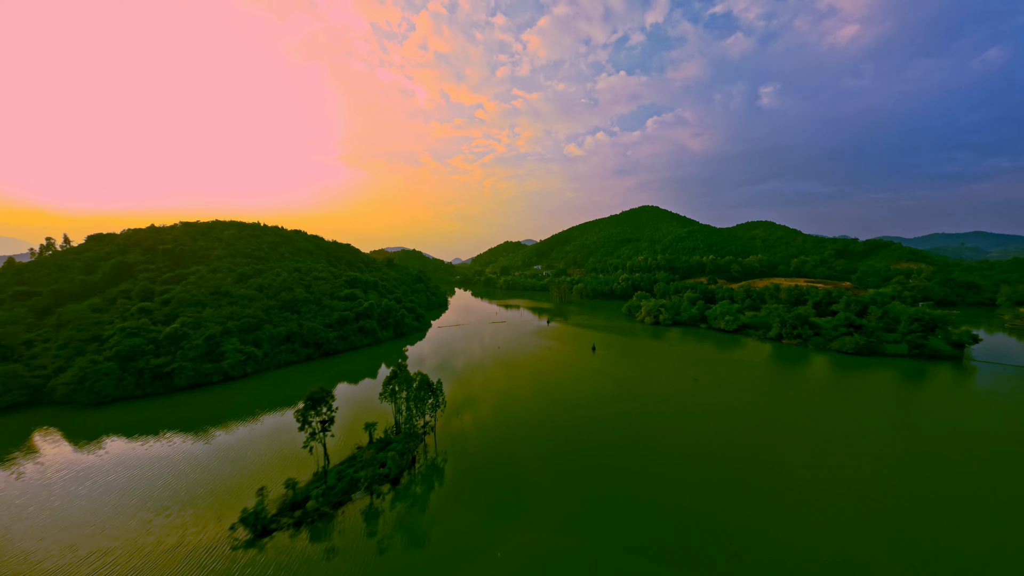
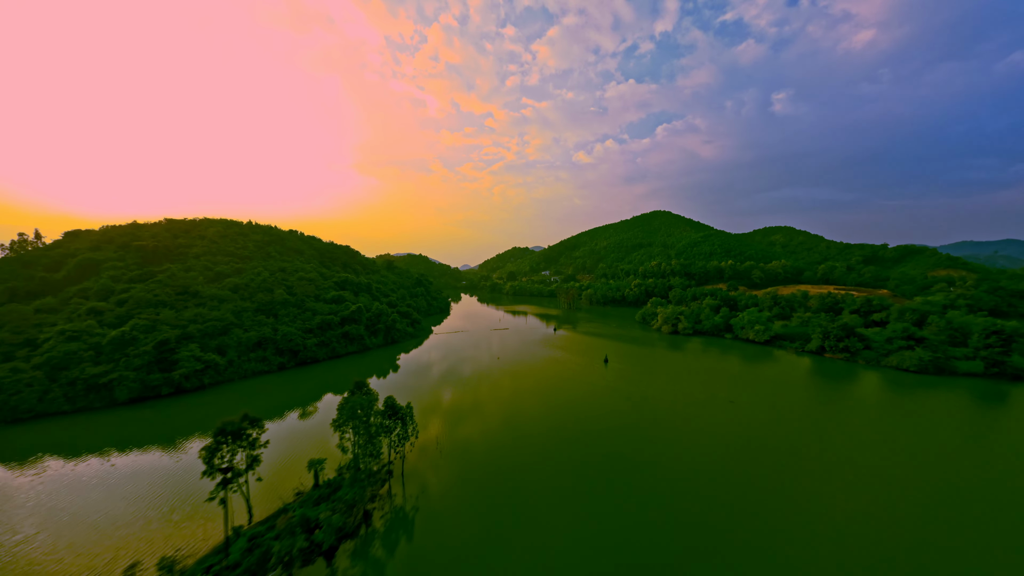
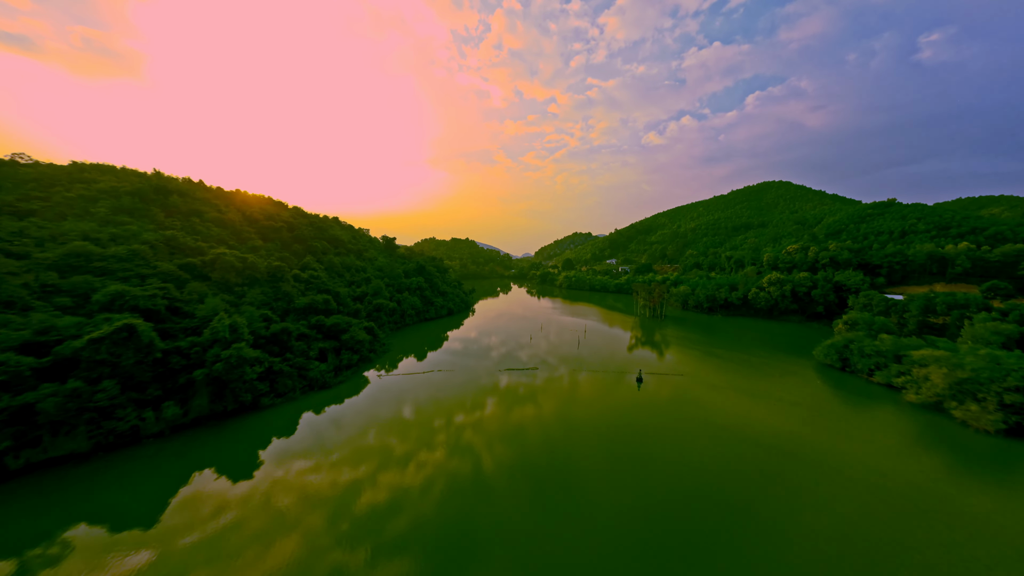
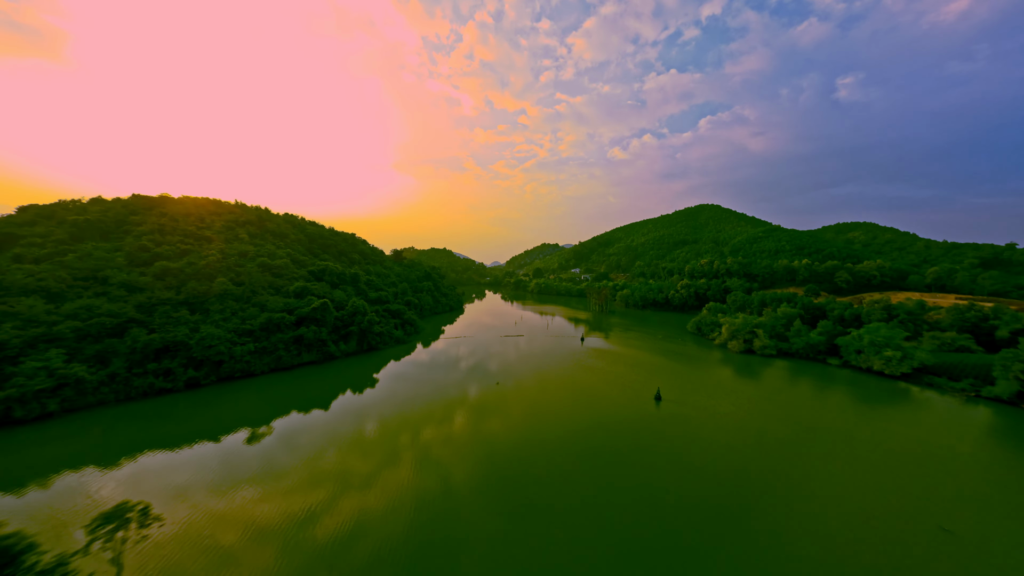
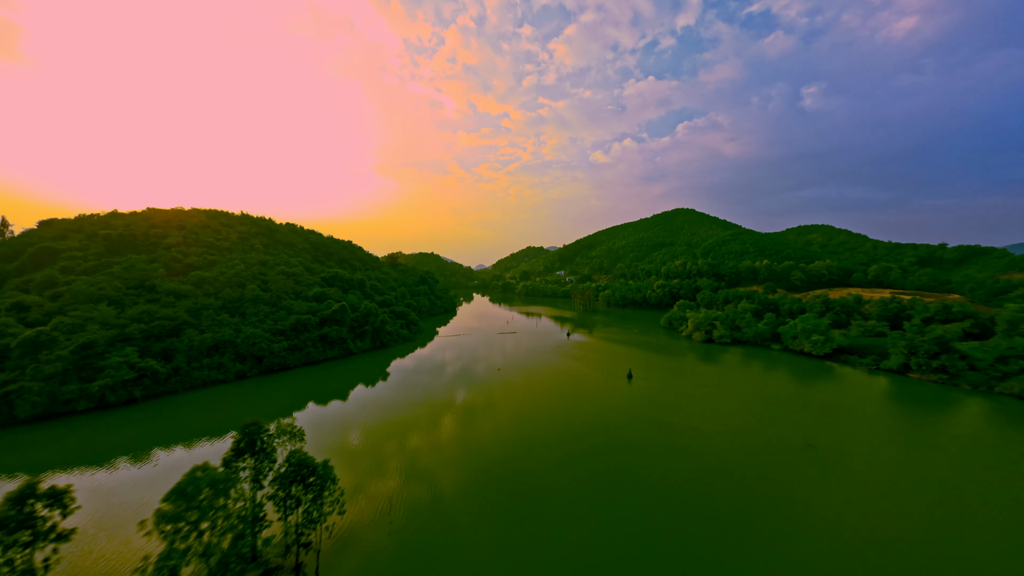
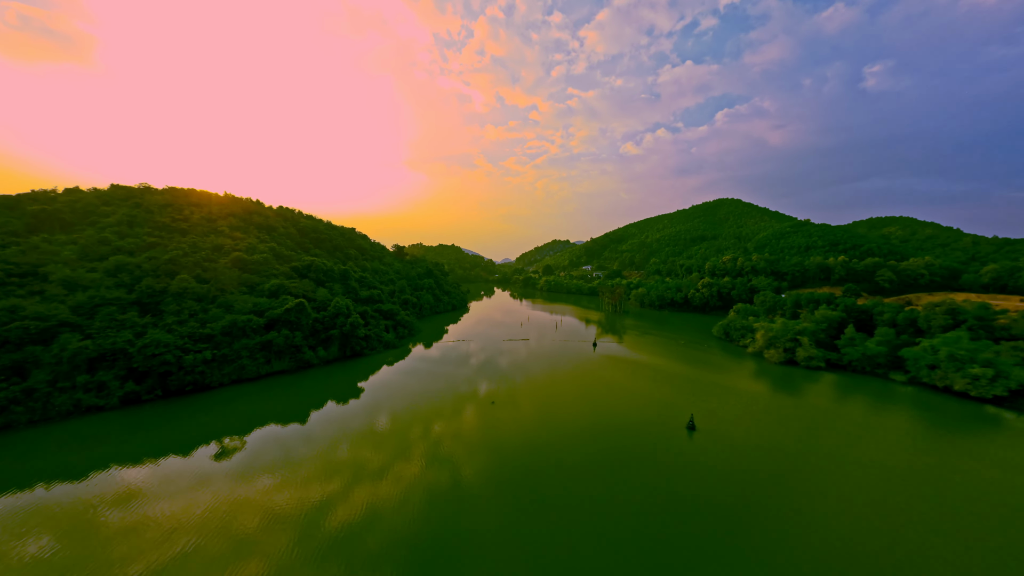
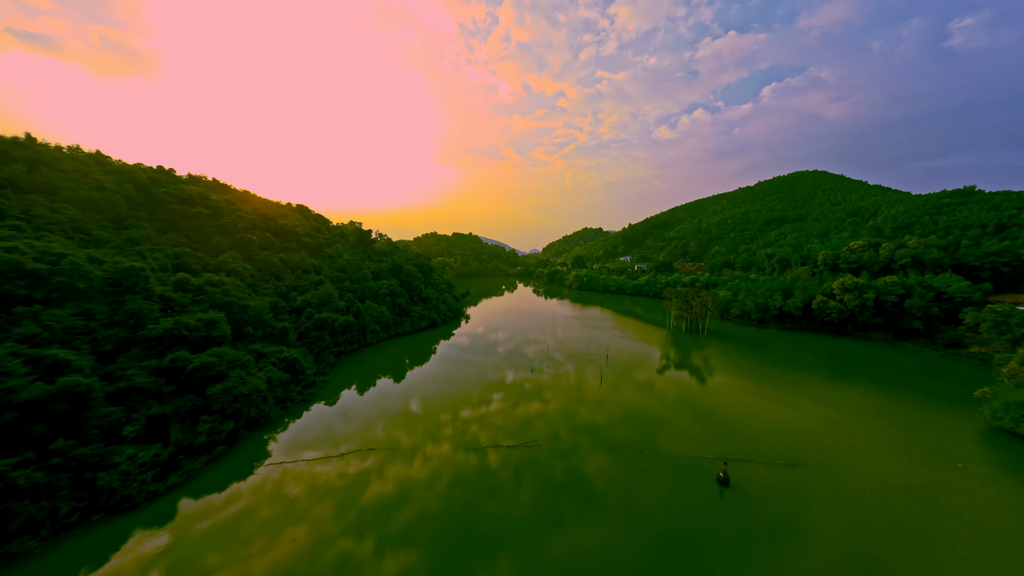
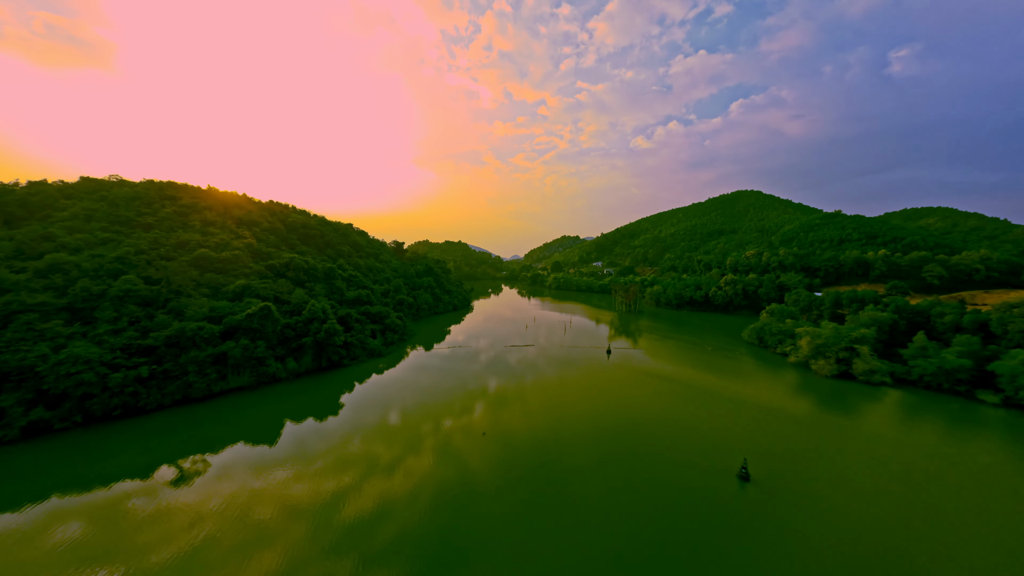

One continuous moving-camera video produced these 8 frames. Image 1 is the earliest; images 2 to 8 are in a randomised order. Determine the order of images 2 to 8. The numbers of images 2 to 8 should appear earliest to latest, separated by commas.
2, 5, 4, 6, 8, 3, 7
